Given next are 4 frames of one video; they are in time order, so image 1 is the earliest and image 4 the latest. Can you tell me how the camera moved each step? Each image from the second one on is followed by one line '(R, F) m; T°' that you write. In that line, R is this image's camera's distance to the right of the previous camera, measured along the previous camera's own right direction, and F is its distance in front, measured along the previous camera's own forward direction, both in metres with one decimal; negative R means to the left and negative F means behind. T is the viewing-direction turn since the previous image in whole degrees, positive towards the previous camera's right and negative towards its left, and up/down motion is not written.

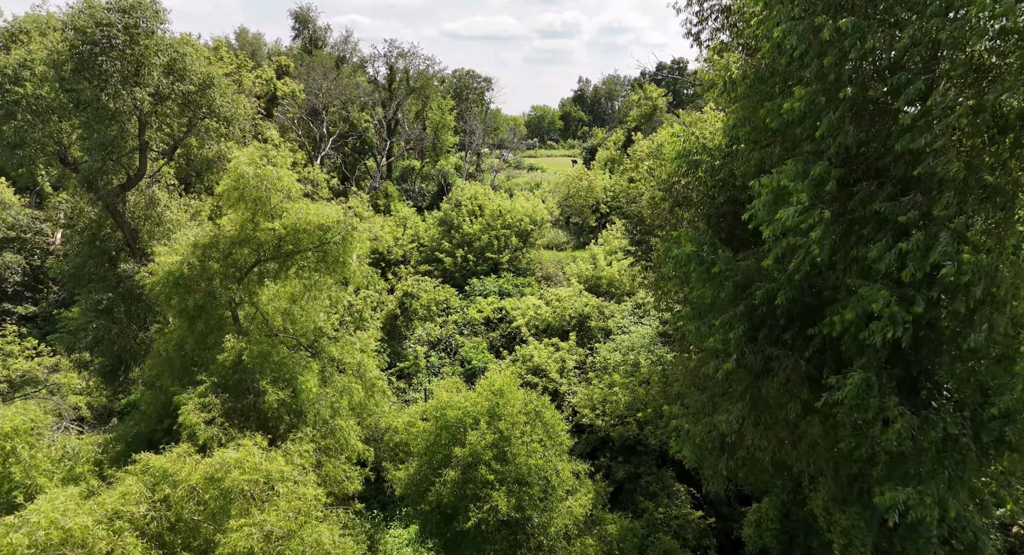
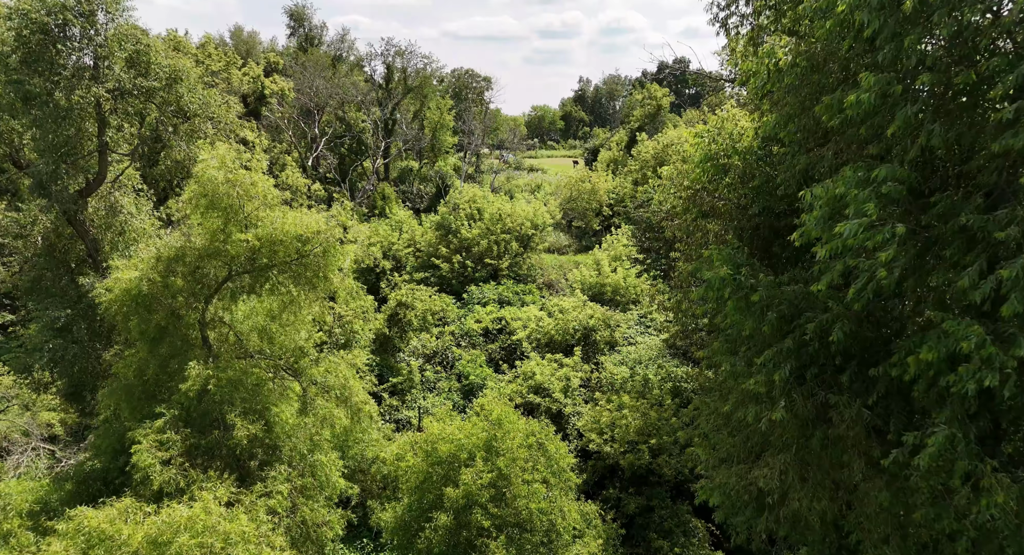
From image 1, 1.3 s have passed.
(0.0, +1.6) m; 0°
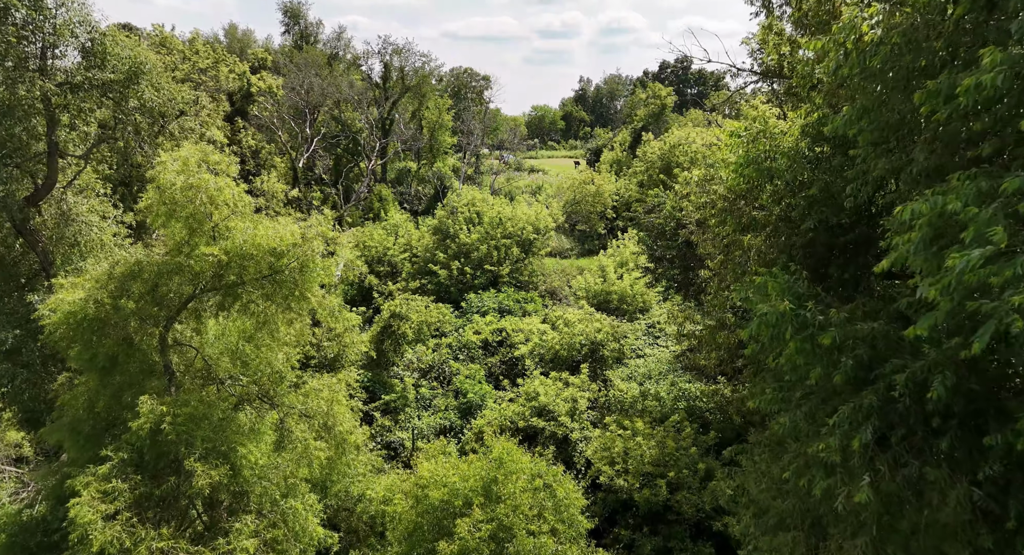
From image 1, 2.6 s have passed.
(0.0, +1.7) m; 0°
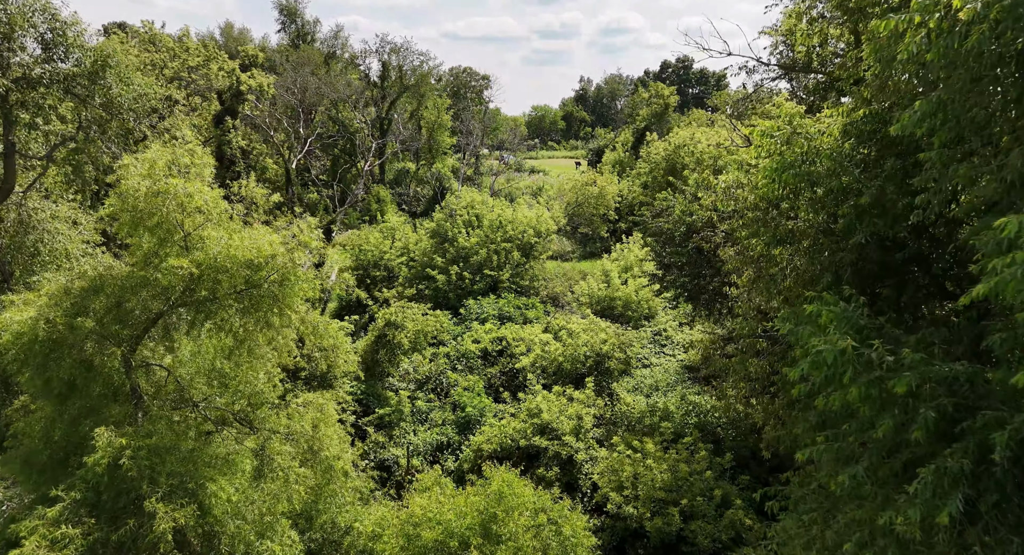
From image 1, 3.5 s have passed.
(0.0, +1.2) m; 0°
